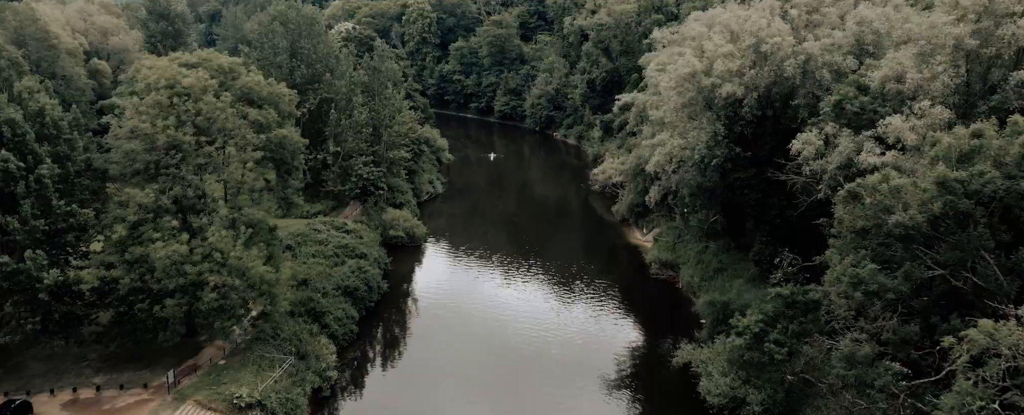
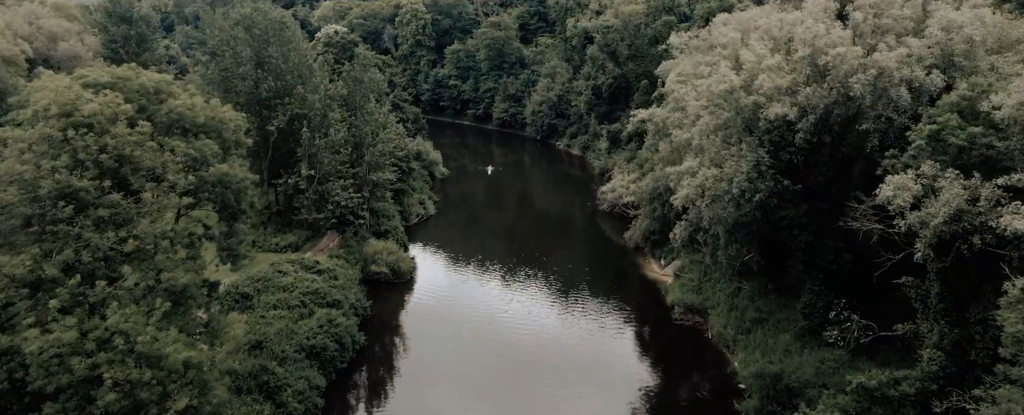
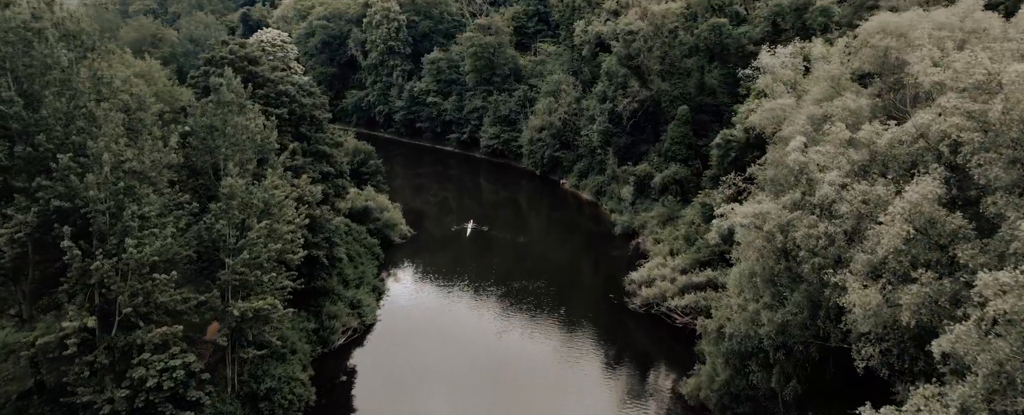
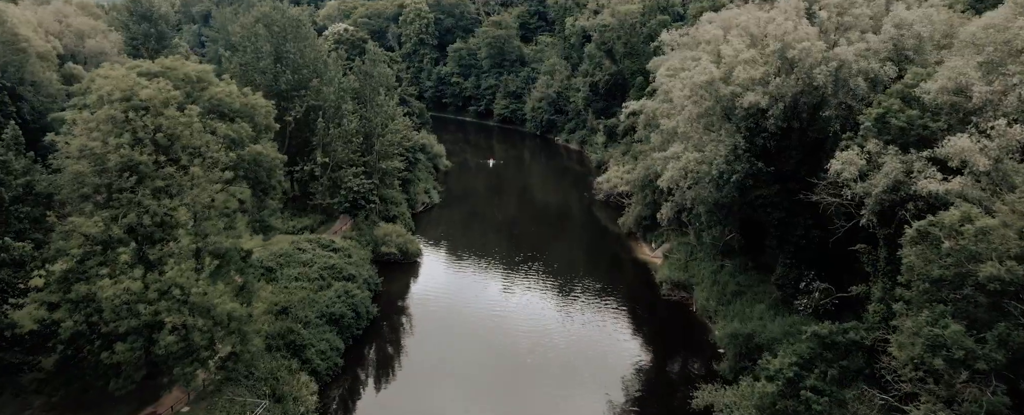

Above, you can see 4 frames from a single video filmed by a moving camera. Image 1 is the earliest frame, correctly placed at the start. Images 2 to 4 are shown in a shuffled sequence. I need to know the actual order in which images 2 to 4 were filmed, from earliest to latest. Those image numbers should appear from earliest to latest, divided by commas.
4, 2, 3
